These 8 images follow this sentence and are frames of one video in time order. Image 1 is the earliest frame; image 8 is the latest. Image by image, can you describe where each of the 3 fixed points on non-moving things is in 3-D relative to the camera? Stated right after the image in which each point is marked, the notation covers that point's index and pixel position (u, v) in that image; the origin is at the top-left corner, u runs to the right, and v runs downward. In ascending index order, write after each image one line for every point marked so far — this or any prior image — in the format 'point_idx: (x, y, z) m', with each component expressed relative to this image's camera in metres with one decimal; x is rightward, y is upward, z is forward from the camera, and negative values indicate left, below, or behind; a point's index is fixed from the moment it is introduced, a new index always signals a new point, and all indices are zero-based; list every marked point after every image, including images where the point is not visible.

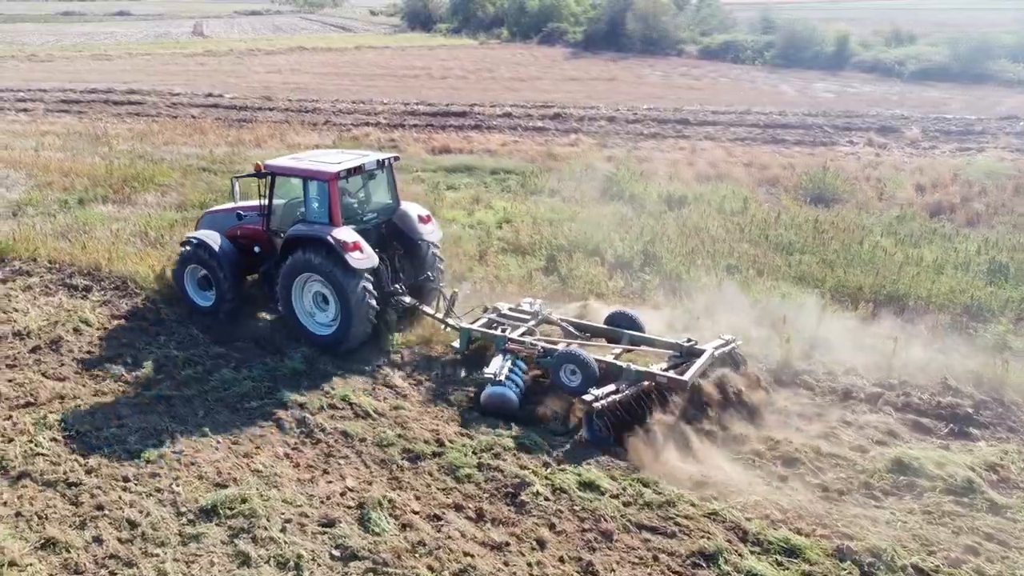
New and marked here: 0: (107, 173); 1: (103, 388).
0: (-7.6, +2.2, +16.4) m
1: (-3.6, -0.9, +7.6) m
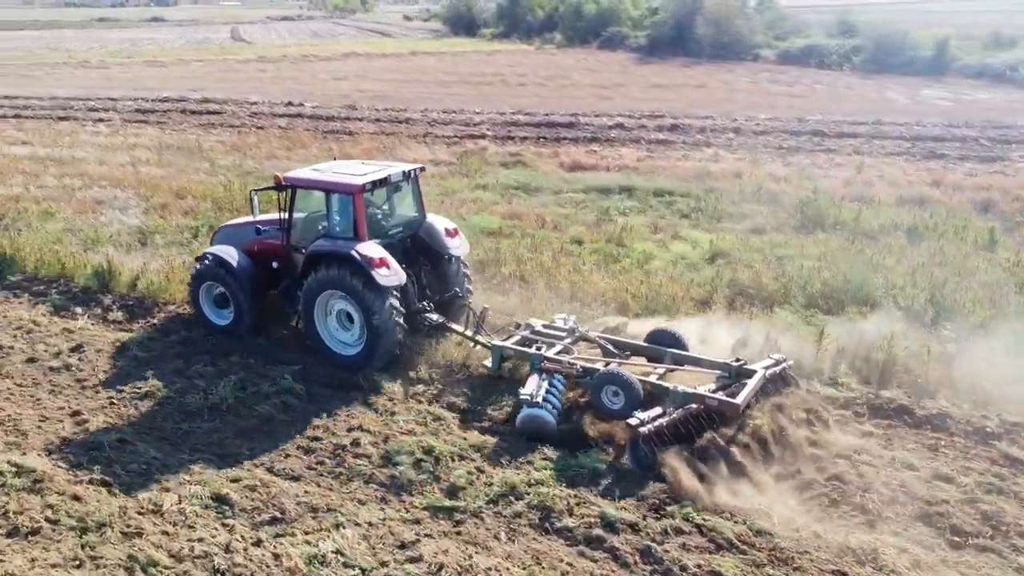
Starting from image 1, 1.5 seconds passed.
0: (-4.8, +1.6, +14.8) m
1: (-1.1, -1.4, +6.0) m
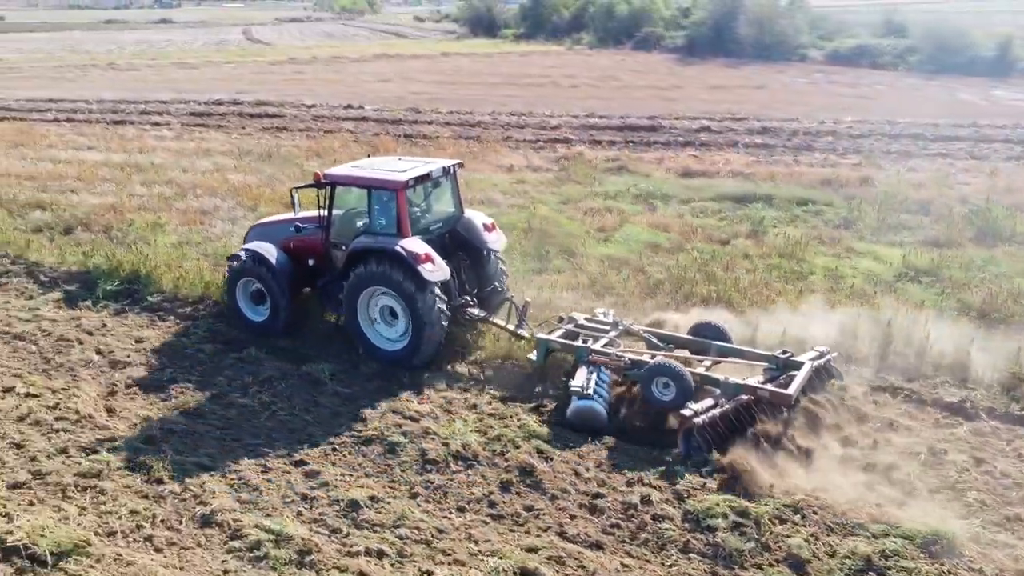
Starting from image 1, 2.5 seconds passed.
0: (-2.7, +1.4, +13.9) m
1: (+1.0, -1.7, +5.1) m
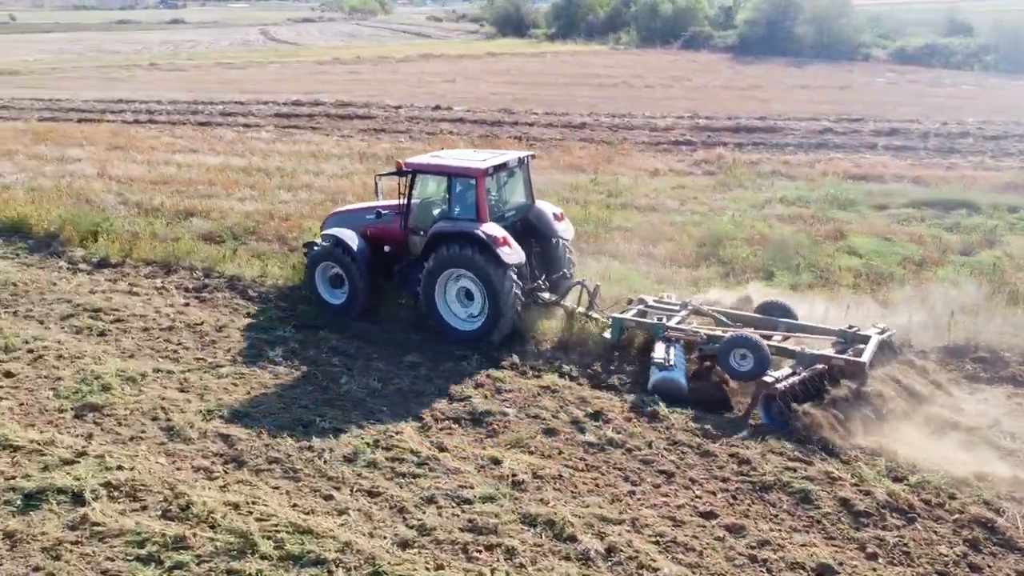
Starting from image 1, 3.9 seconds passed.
0: (+0.1, +1.2, +13.2) m
1: (+3.9, -1.8, +4.3) m
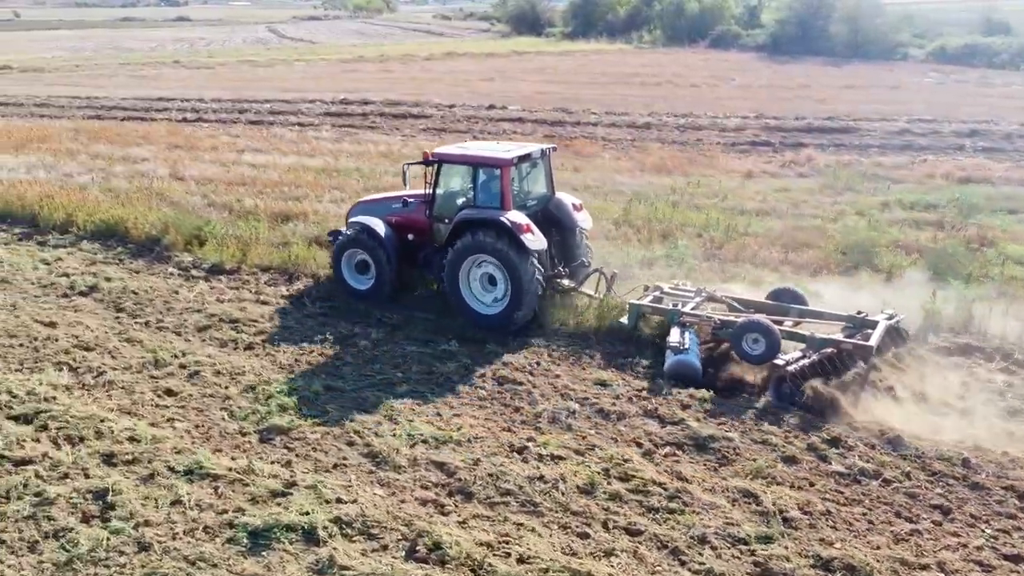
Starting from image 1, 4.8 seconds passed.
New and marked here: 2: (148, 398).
0: (+1.8, +1.1, +12.7) m
1: (+5.5, -2.0, +3.8) m
2: (-3.0, -0.9, +7.2) m
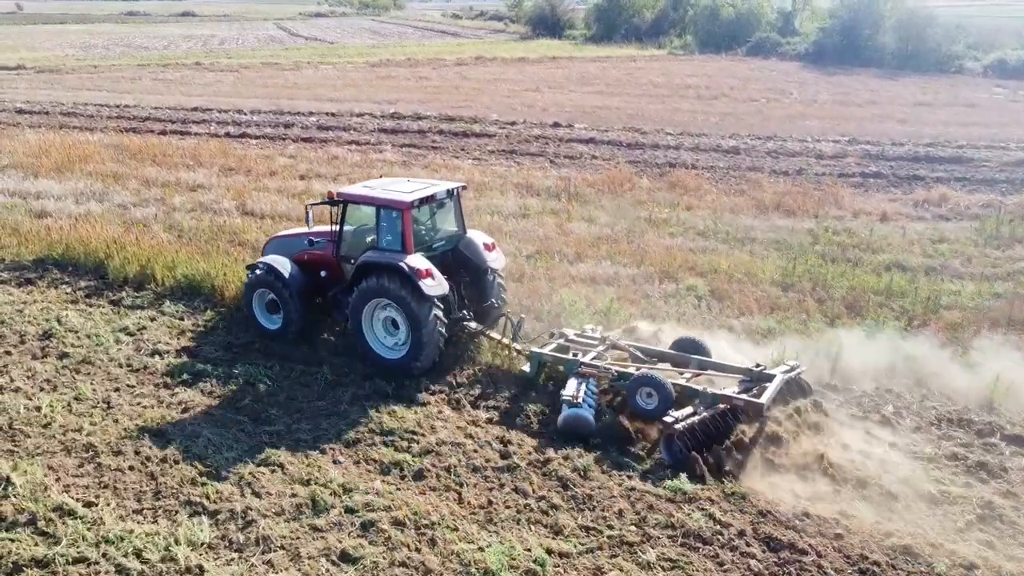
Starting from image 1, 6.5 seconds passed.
0: (+3.6, +0.2, +11.0) m
1: (+7.4, -2.9, +2.2) m
2: (-1.2, -1.8, +5.5) m
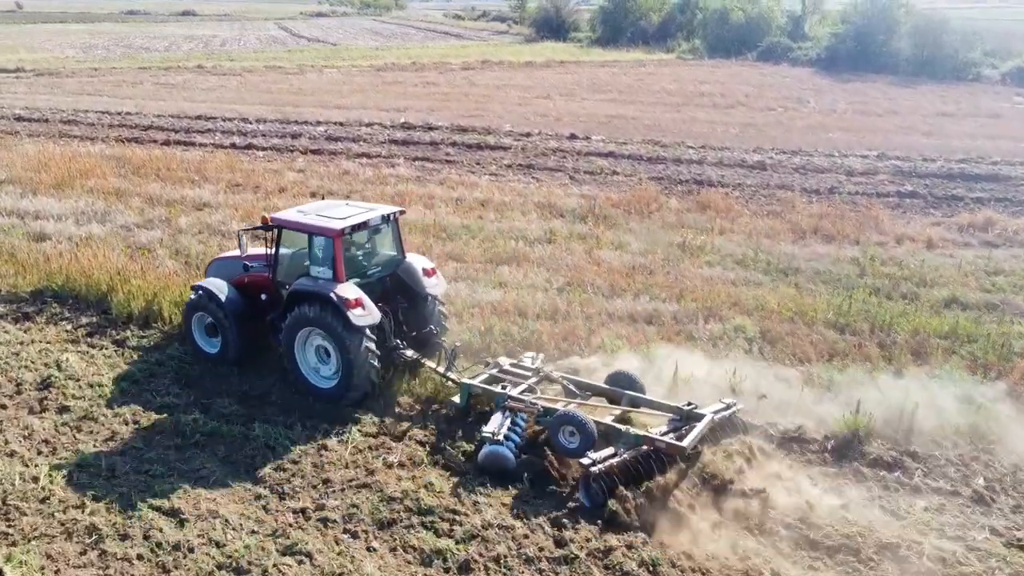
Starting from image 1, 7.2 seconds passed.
0: (+4.0, -0.3, +10.2) m
1: (+7.8, -3.4, +1.4) m
2: (-0.8, -2.3, +4.7) m
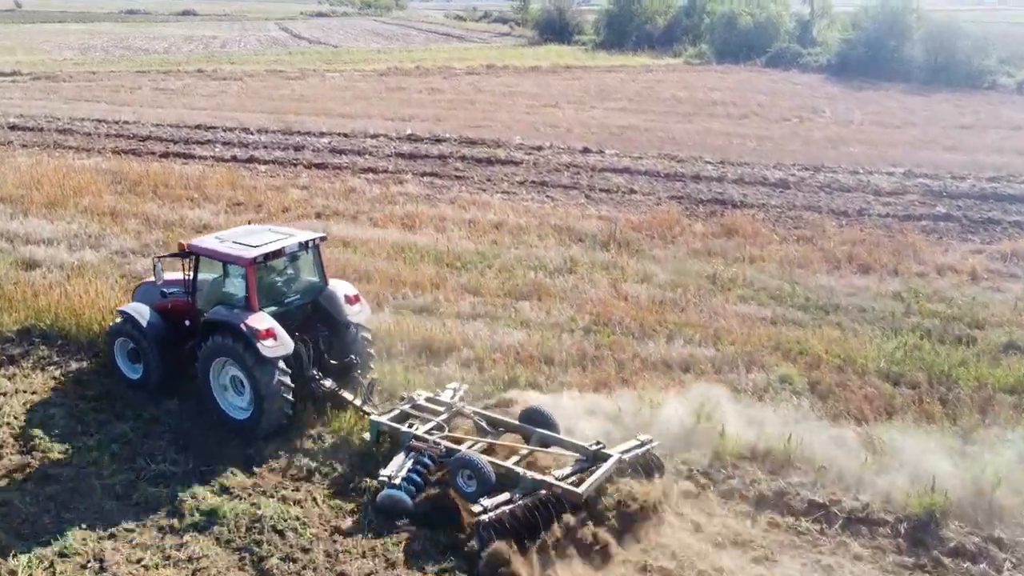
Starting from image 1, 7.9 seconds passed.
0: (+4.3, -0.8, +9.4) m
1: (+8.0, -4.0, +0.6) m
2: (-0.5, -2.8, +3.9) m
